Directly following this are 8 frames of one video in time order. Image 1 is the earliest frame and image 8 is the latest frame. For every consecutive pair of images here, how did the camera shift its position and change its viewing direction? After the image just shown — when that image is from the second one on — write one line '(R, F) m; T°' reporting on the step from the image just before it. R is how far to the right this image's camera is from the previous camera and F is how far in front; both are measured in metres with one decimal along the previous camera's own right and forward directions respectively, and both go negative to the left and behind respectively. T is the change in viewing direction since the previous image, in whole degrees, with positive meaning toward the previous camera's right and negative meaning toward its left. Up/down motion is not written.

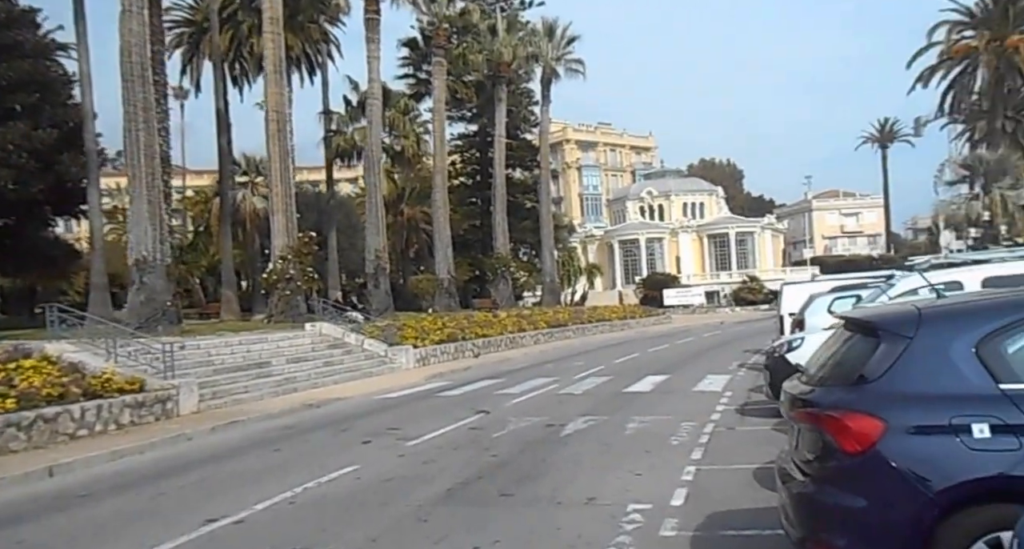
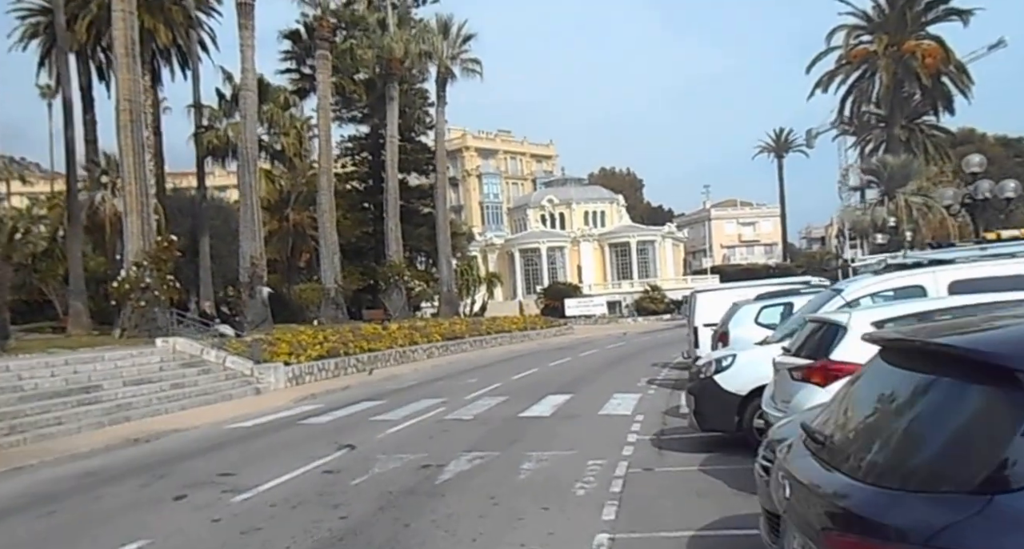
(+0.5, +2.8) m; +6°
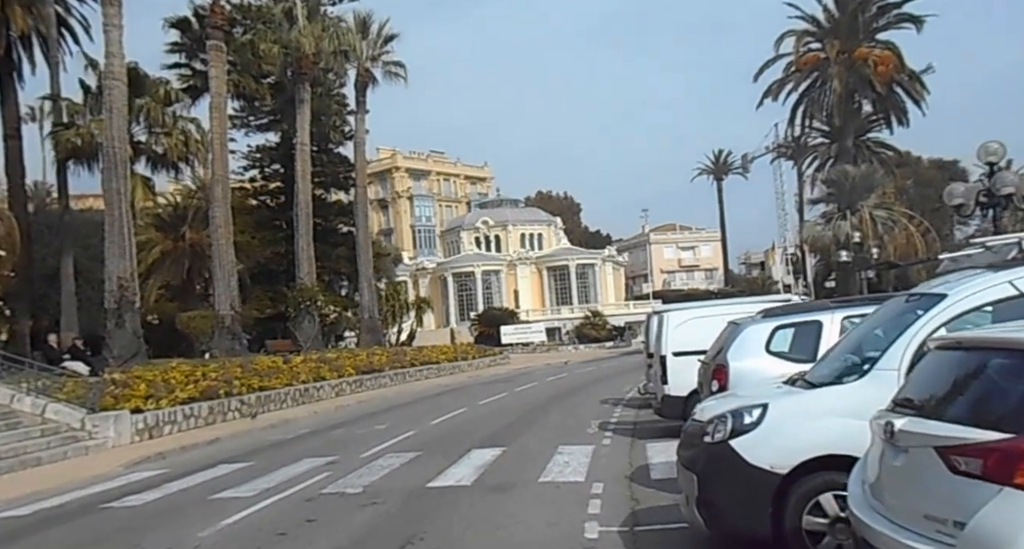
(+0.5, +5.0) m; +4°
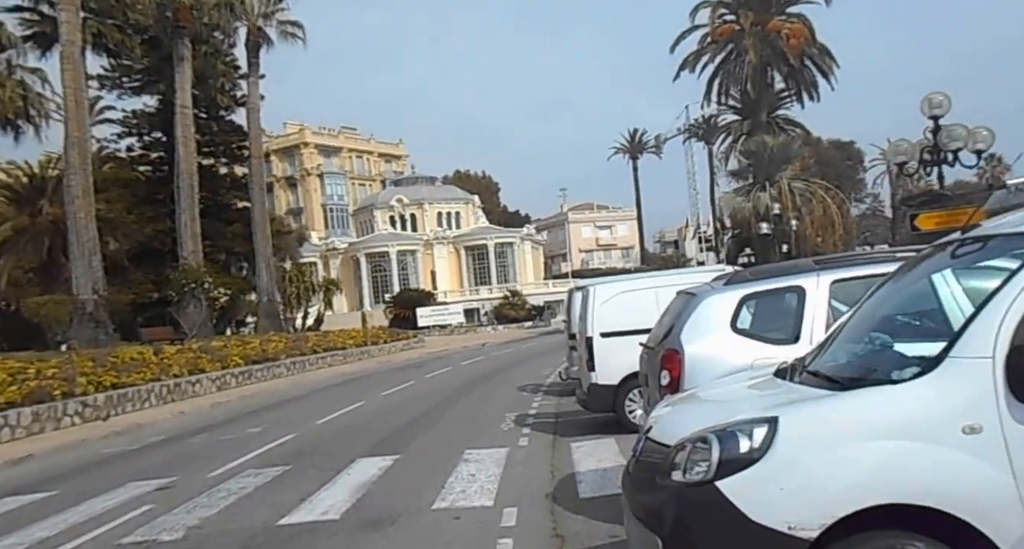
(+0.4, +3.1) m; +5°
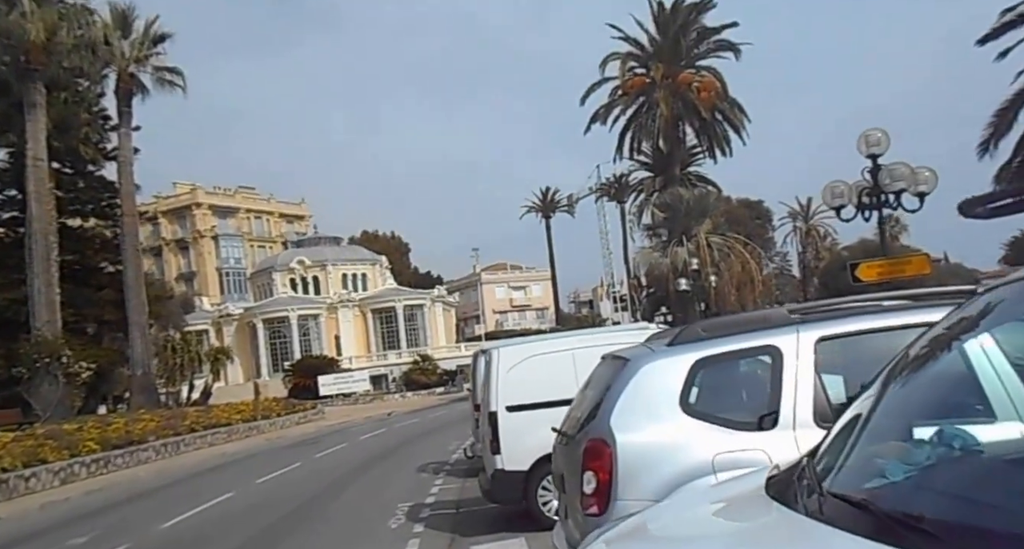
(+0.4, +2.4) m; +6°
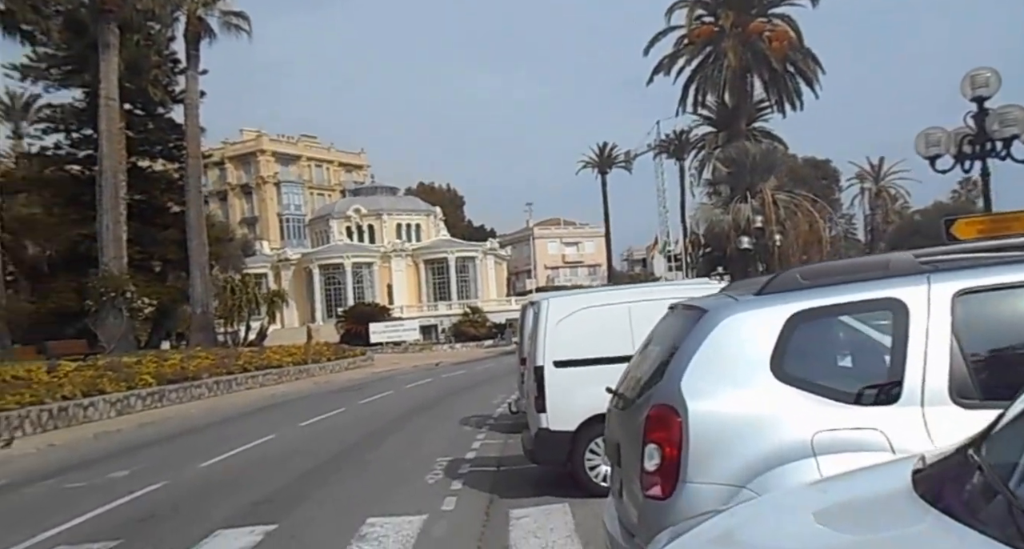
(0.0, +0.8) m; -3°
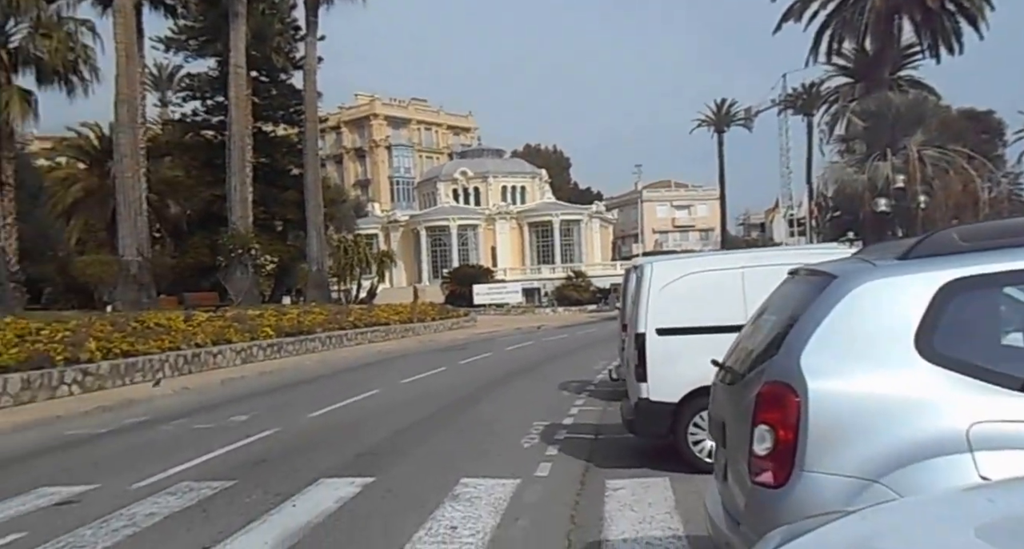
(0.0, +0.3) m; -7°
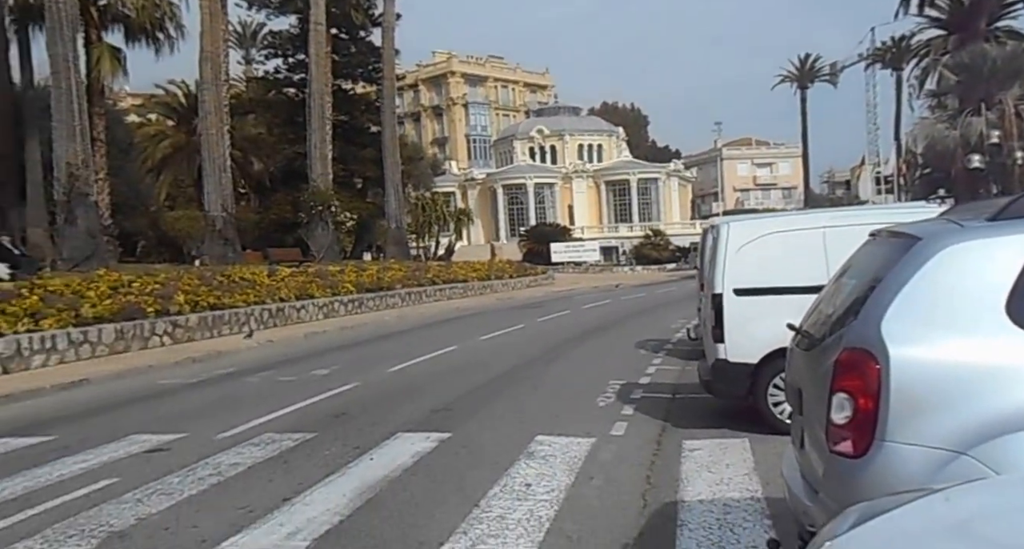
(0.0, +0.1) m; -5°
